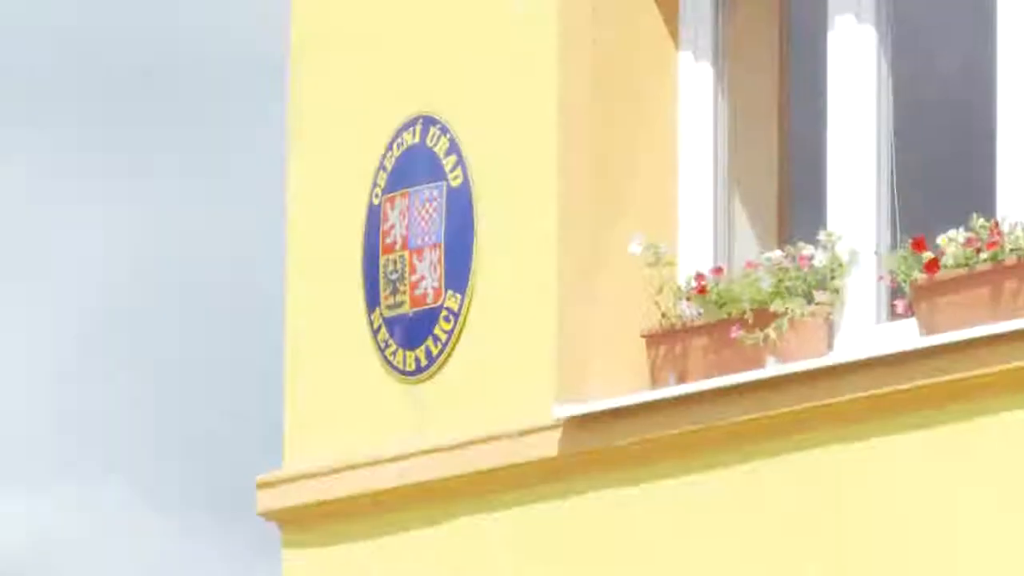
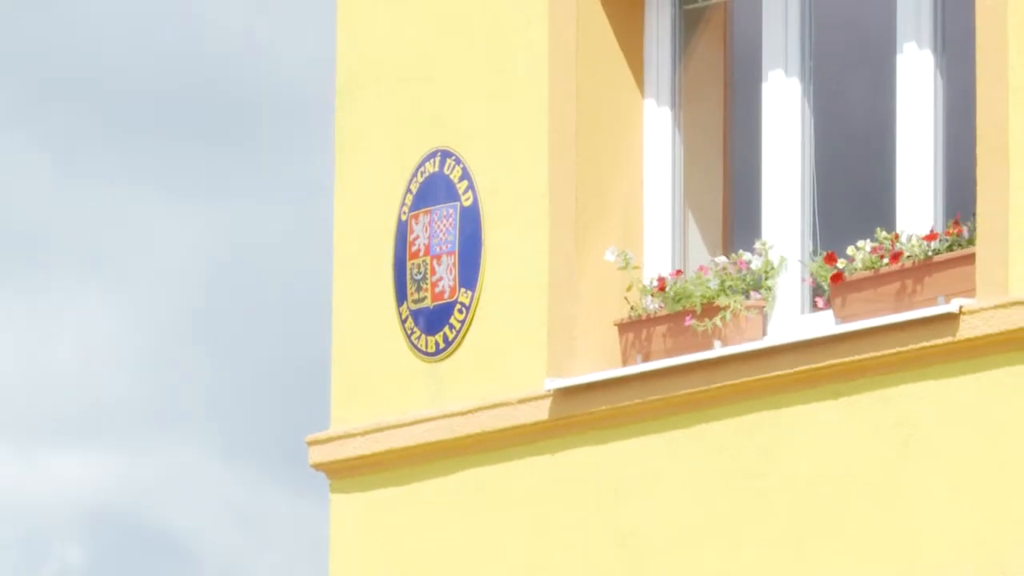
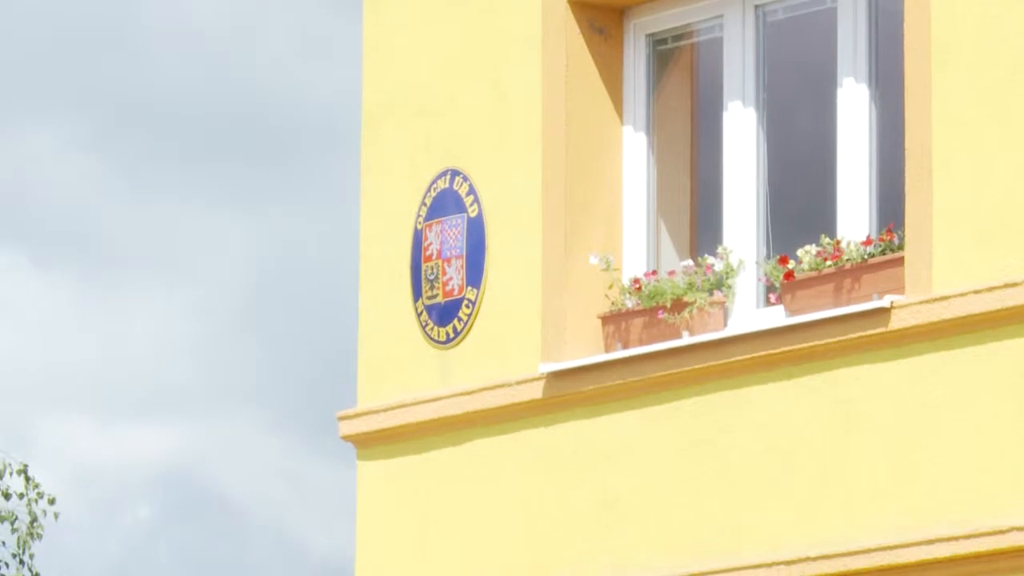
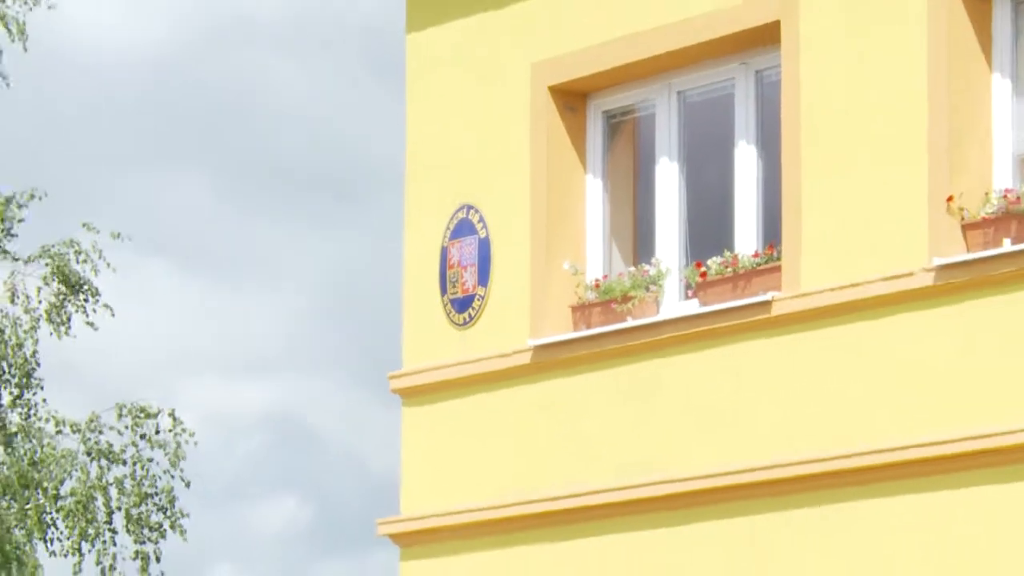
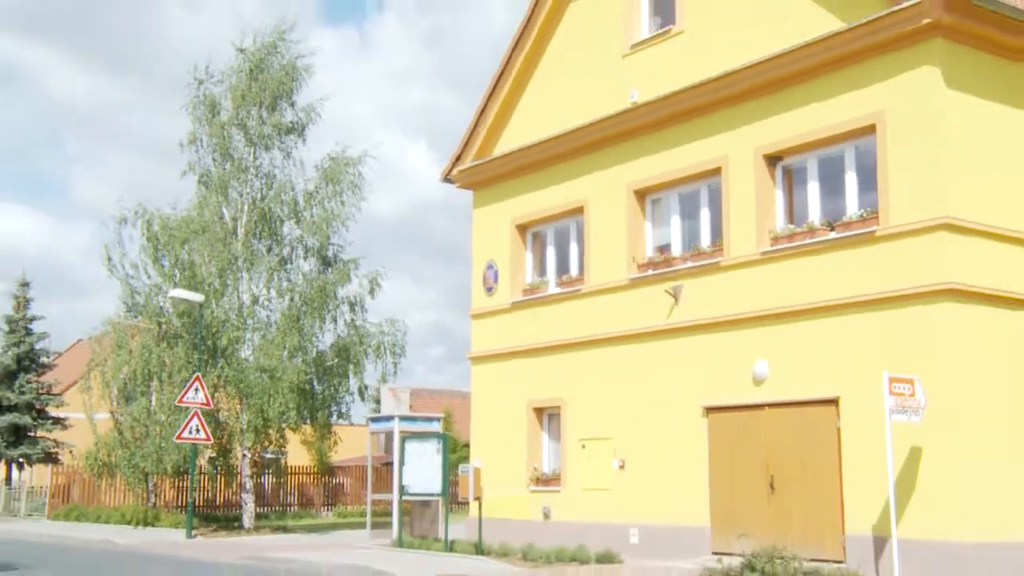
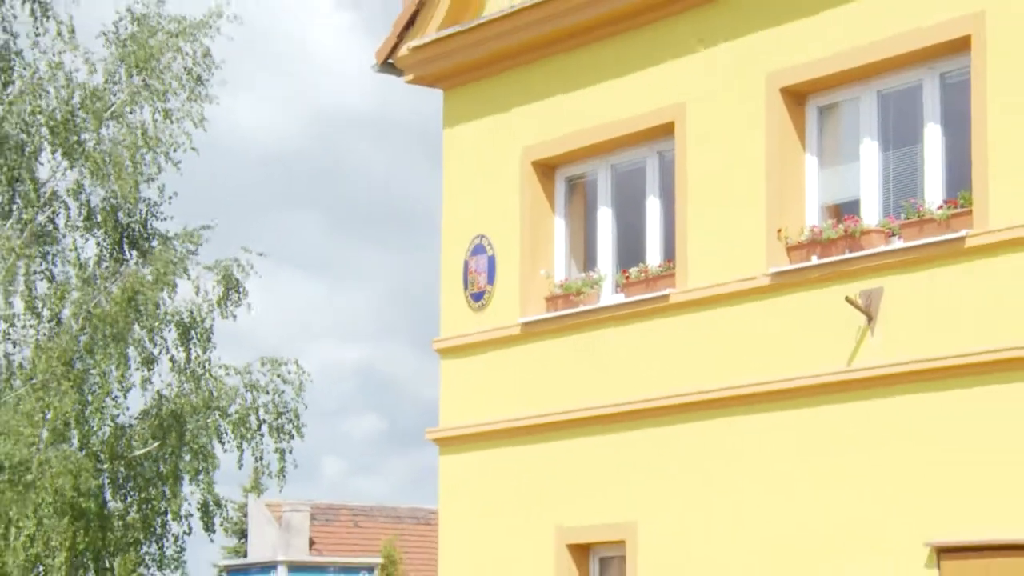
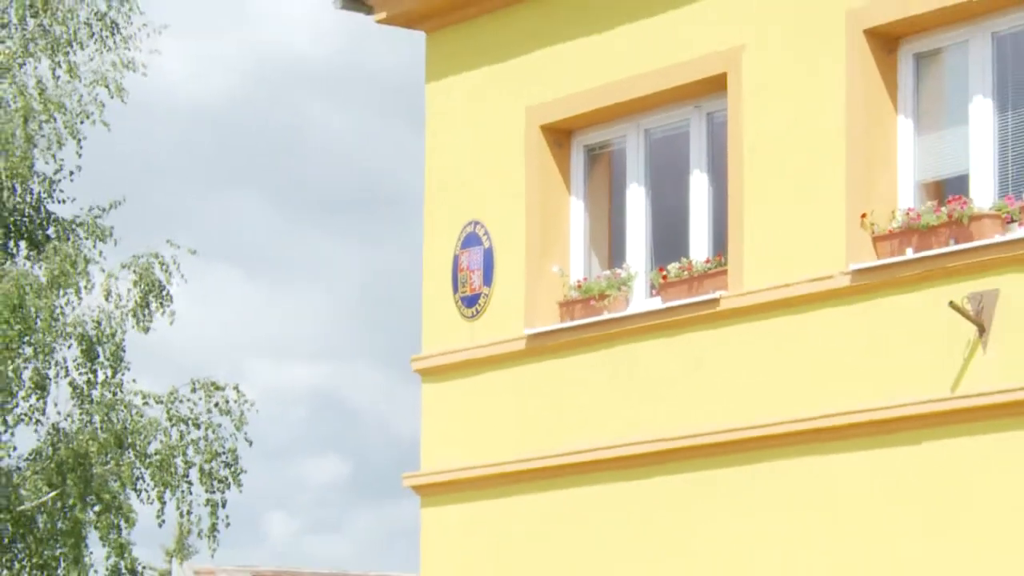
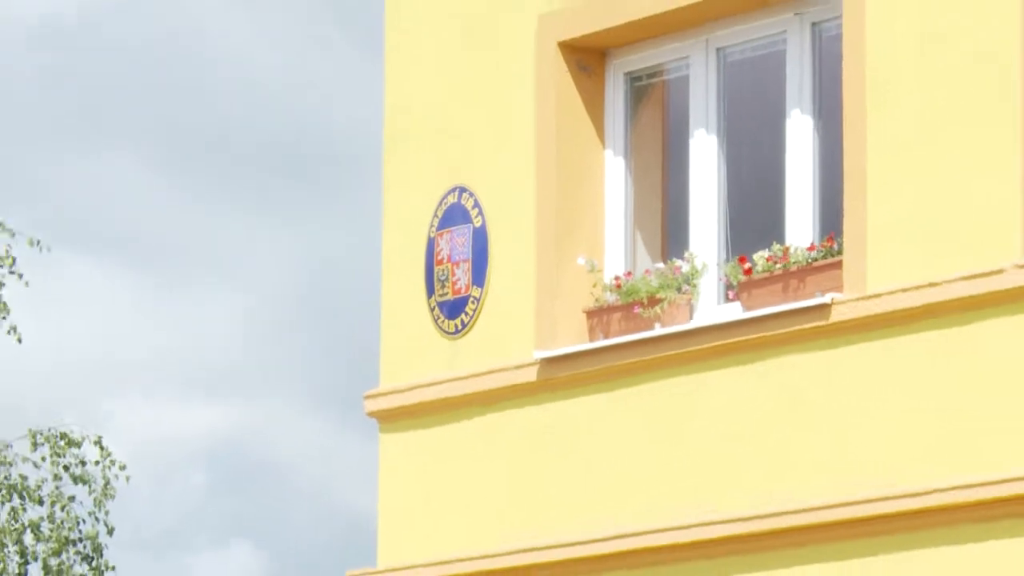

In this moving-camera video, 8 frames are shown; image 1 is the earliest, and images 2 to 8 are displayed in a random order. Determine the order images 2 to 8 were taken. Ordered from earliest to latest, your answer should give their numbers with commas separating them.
2, 3, 8, 4, 7, 6, 5
